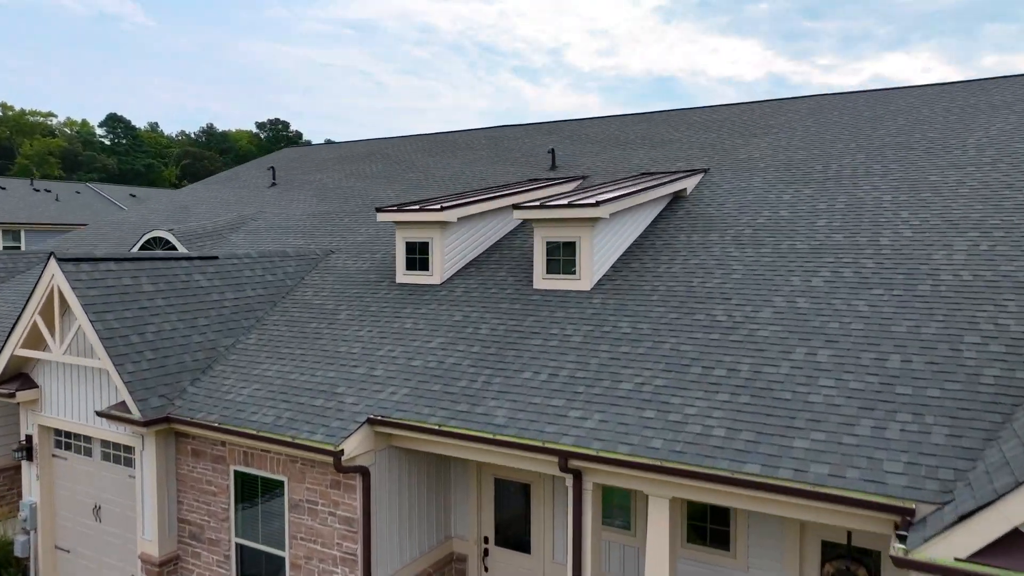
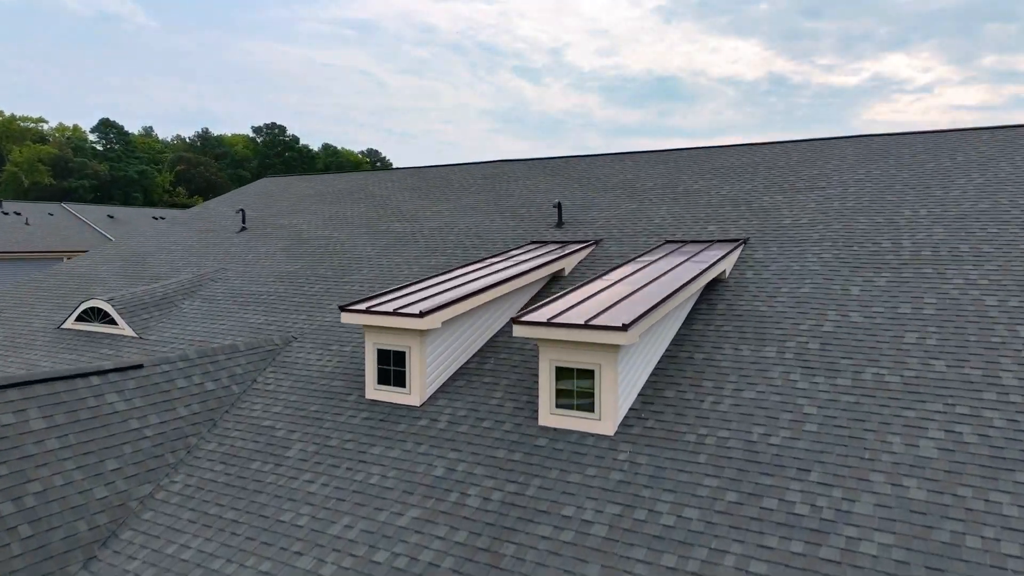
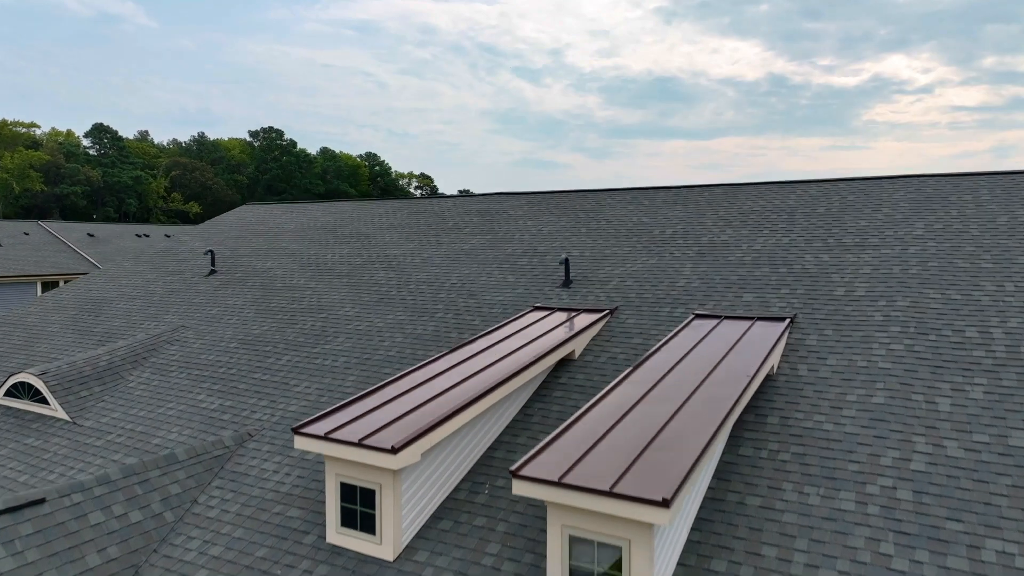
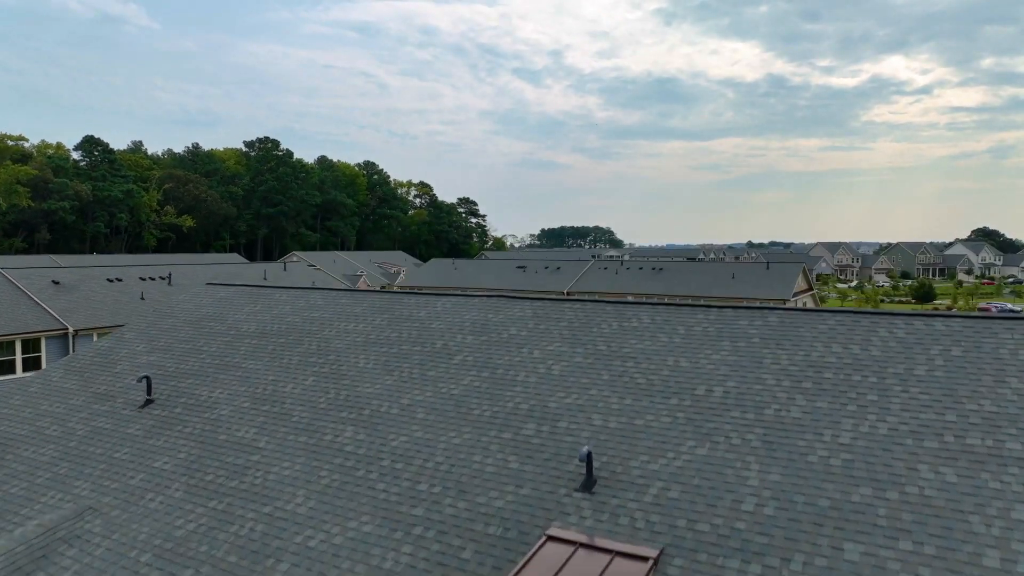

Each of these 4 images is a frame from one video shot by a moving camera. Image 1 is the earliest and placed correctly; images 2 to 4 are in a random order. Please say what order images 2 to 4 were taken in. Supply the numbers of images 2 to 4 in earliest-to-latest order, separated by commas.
2, 3, 4
